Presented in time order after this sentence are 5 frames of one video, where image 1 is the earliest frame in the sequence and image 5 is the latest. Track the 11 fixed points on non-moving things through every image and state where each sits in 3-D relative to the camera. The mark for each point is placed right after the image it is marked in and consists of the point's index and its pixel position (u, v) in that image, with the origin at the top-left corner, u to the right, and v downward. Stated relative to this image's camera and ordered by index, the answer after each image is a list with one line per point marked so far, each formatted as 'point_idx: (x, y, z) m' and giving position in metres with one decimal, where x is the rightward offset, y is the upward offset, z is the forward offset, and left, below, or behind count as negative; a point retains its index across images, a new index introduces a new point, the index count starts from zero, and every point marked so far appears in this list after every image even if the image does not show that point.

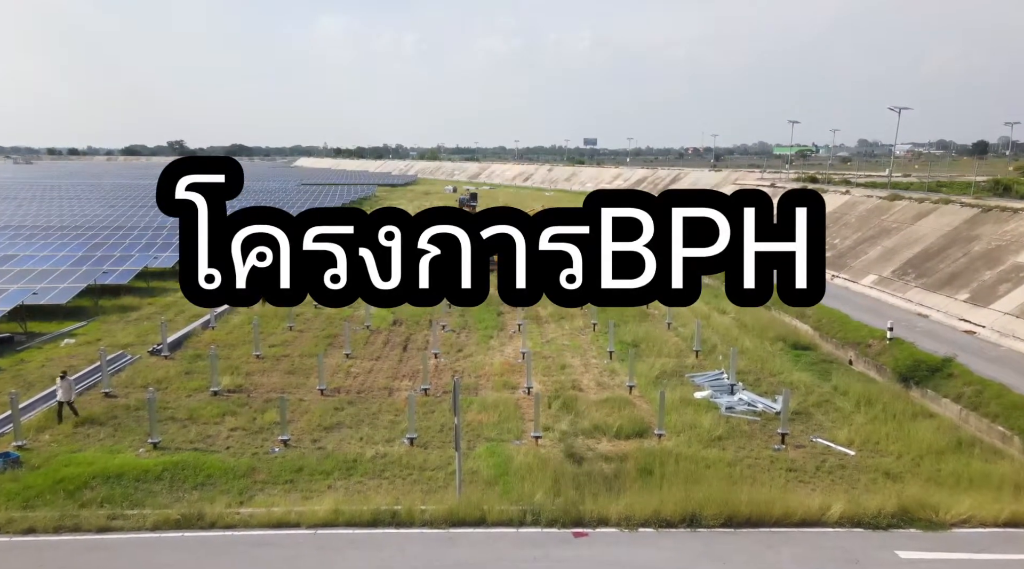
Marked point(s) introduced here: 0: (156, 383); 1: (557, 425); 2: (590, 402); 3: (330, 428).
0: (-6.9, -1.9, +16.4) m
1: (+0.8, -2.4, +14.4) m
2: (+1.4, -2.2, +15.5) m
3: (-3.0, -2.4, +14.2) m
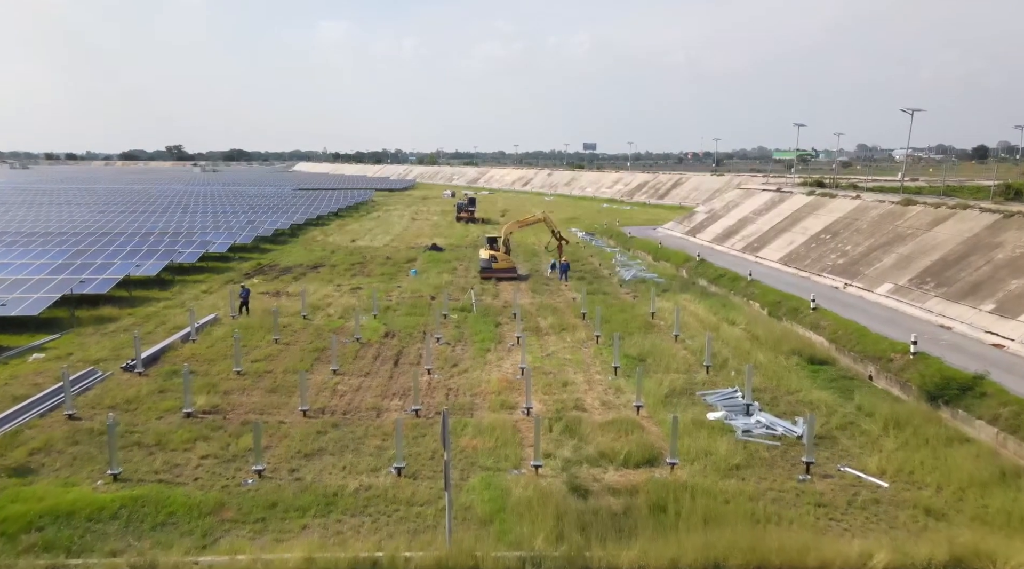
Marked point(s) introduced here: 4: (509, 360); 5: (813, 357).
0: (-6.9, -2.1, +15.2) m
1: (+0.7, -2.6, +13.1) m
2: (+1.4, -2.4, +14.3) m
3: (-3.1, -2.6, +12.9) m
4: (-0.1, -1.7, +19.3) m
5: (+6.9, -1.7, +19.3) m
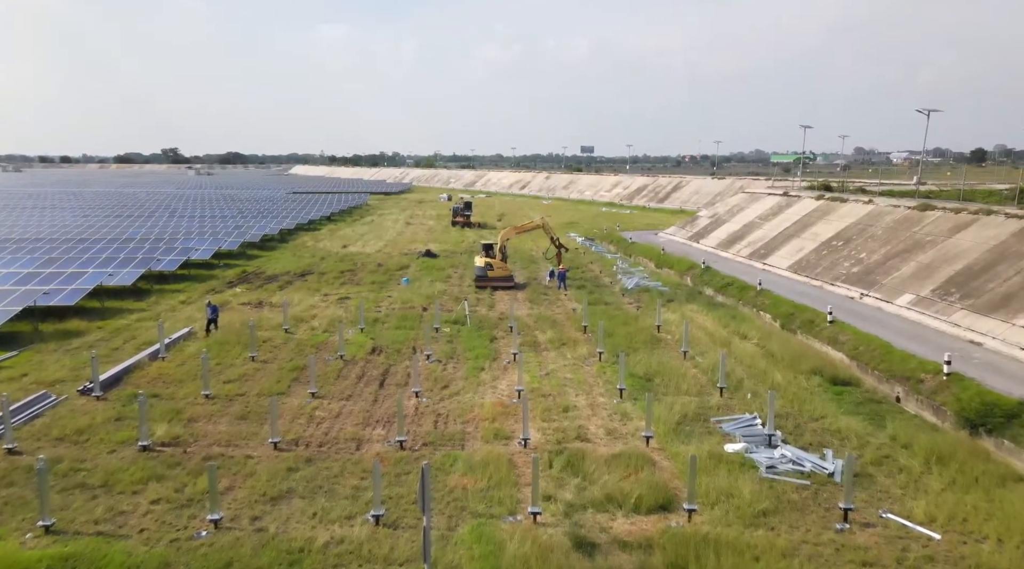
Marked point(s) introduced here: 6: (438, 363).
0: (-7.0, -2.4, +13.6) m
1: (+0.7, -2.9, +11.6) m
2: (+1.3, -2.6, +12.7) m
3: (-3.1, -2.9, +11.4) m
4: (-0.1, -2.0, +17.7) m
5: (+6.8, -1.9, +17.8) m
6: (-1.7, -1.8, +19.1) m
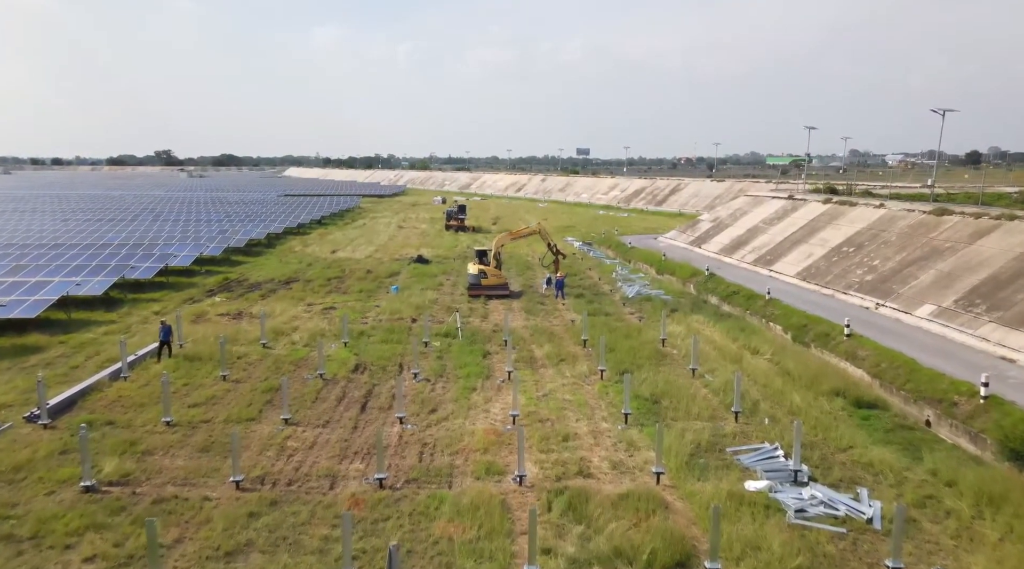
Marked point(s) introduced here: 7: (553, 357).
0: (-7.1, -2.7, +12.0) m
1: (+0.6, -3.1, +10.0) m
2: (+1.2, -2.9, +11.1) m
3: (-3.2, -3.1, +9.8) m
4: (-0.2, -2.3, +16.2) m
5: (+6.7, -2.2, +16.2) m
6: (-1.8, -2.0, +17.6) m
7: (+0.9, -1.7, +19.8) m
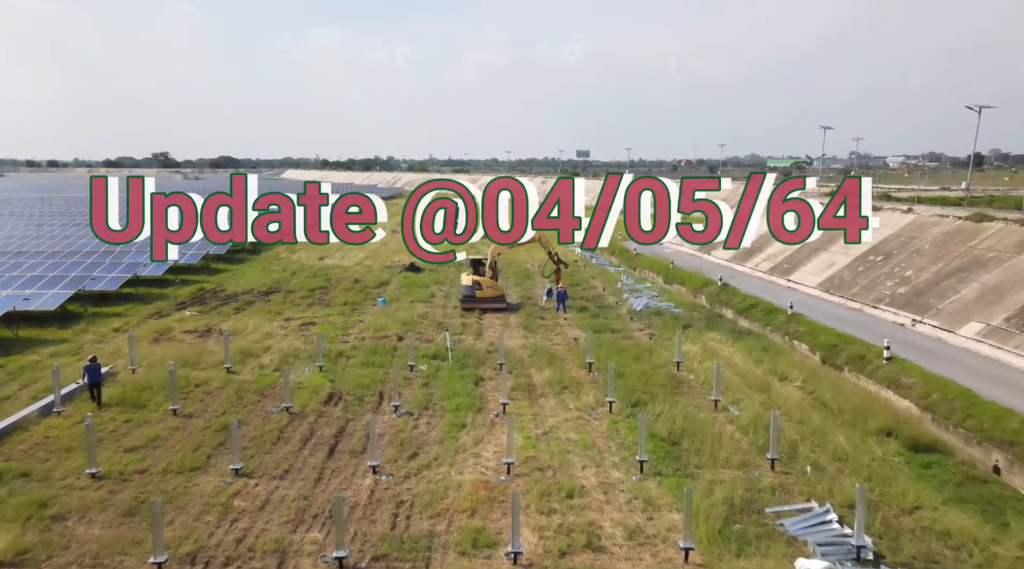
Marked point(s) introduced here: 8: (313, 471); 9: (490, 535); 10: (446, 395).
0: (-7.2, -3.0, +9.6) m
1: (+0.5, -3.4, +7.6) m
2: (+1.1, -3.2, +8.7) m
3: (-3.3, -3.5, +7.4) m
4: (-0.3, -2.6, +13.8) m
5: (+6.6, -2.5, +13.8) m
6: (-1.9, -2.4, +15.2) m
7: (+0.9, -2.0, +17.3) m
8: (-3.0, -2.8, +12.5) m
9: (-0.3, -3.1, +10.4) m
10: (-1.3, -2.2, +16.5) m
